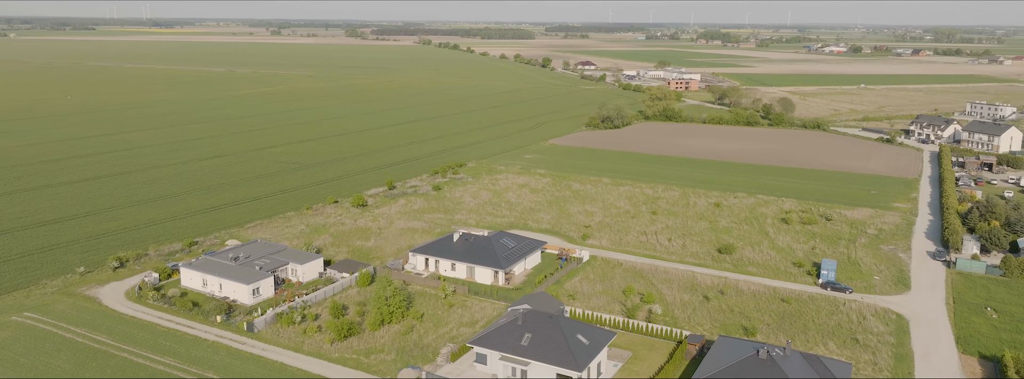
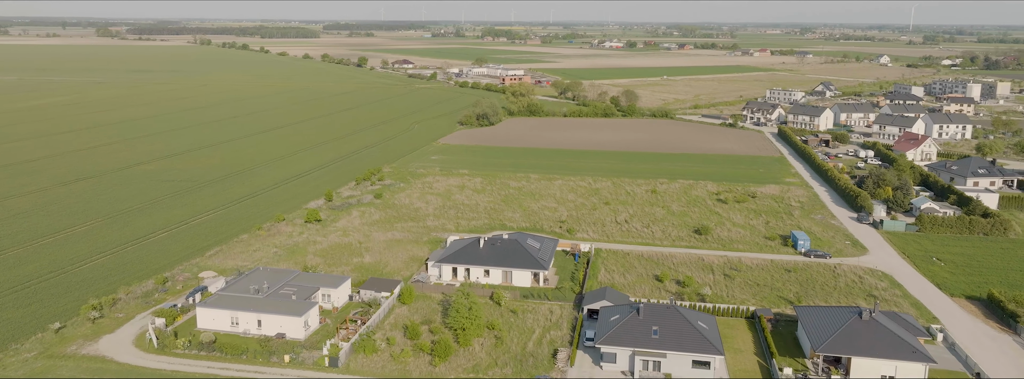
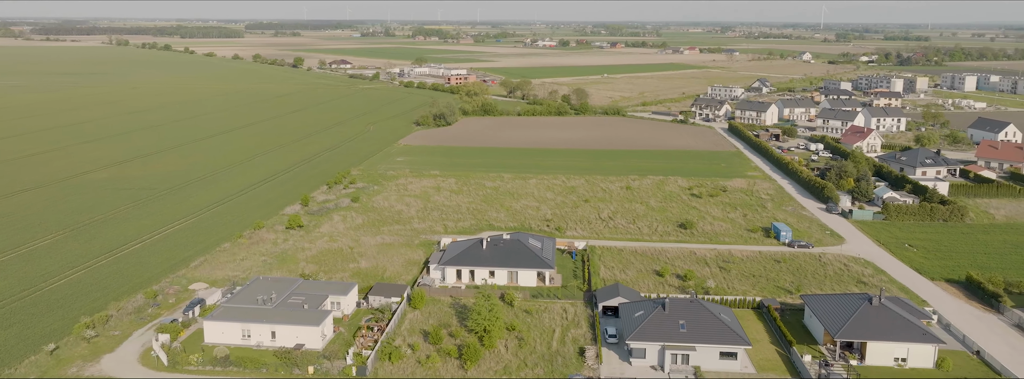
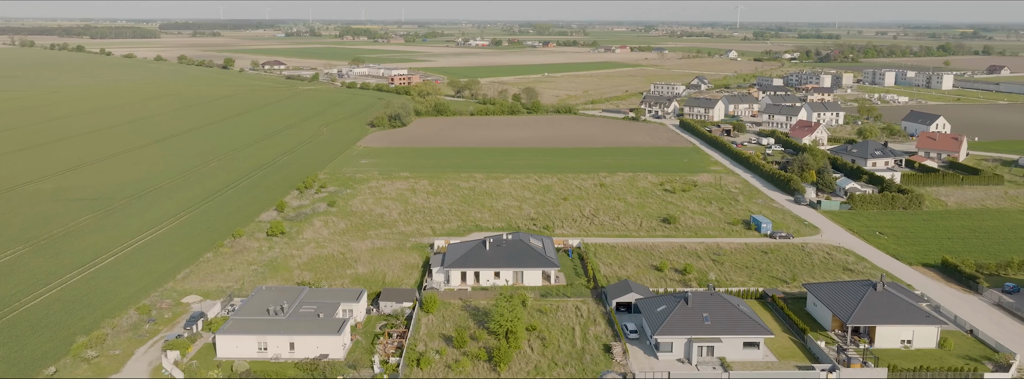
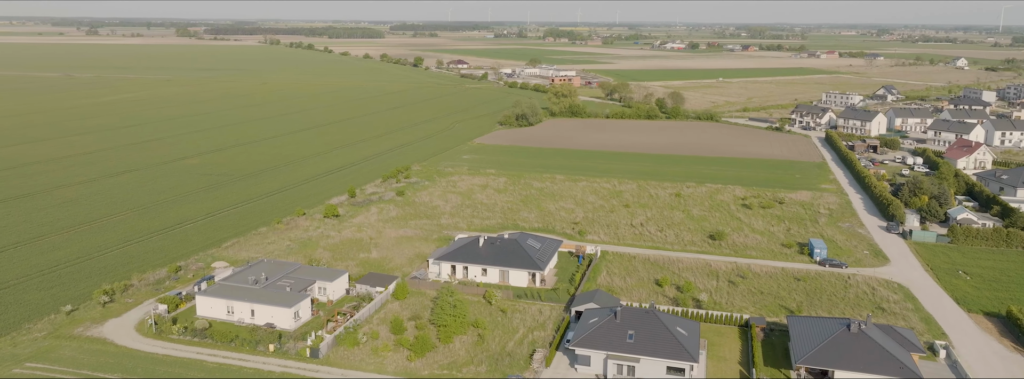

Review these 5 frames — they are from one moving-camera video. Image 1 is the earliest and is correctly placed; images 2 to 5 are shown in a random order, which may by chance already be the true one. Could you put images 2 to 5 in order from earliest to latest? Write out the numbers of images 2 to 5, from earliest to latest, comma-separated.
5, 2, 3, 4
